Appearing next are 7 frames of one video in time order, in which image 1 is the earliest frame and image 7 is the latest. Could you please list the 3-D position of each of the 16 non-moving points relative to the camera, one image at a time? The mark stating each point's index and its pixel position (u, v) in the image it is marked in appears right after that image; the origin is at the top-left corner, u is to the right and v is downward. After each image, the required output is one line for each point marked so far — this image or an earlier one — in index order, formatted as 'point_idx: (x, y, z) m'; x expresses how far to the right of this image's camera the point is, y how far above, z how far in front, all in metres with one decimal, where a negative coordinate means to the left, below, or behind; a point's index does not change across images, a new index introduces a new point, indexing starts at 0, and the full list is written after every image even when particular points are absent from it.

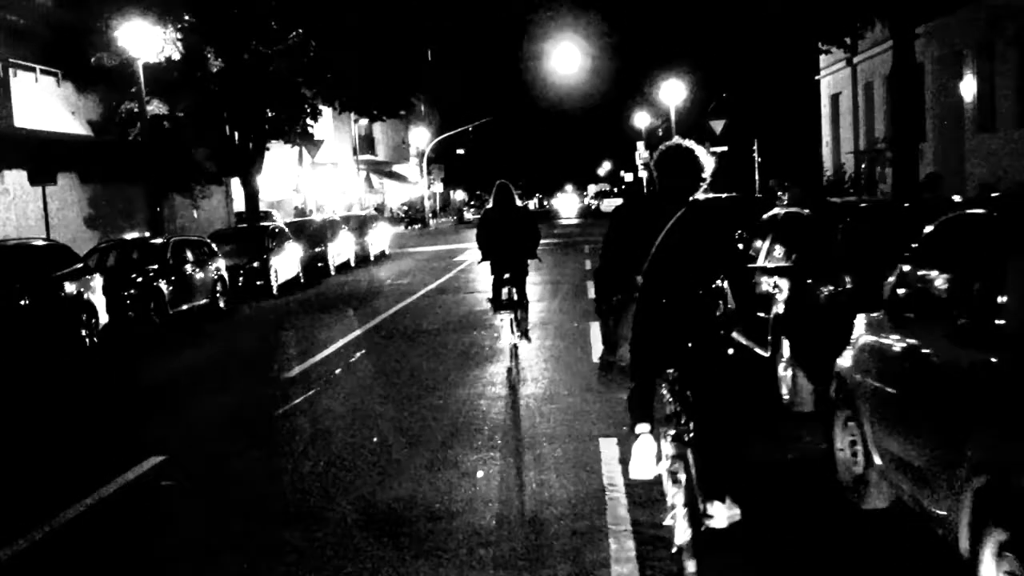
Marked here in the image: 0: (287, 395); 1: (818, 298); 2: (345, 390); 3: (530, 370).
0: (-2.4, -1.1, +11.8) m
1: (+2.1, -0.1, +7.5) m
2: (-1.7, -1.1, +11.3) m
3: (+0.2, -0.9, +11.6) m
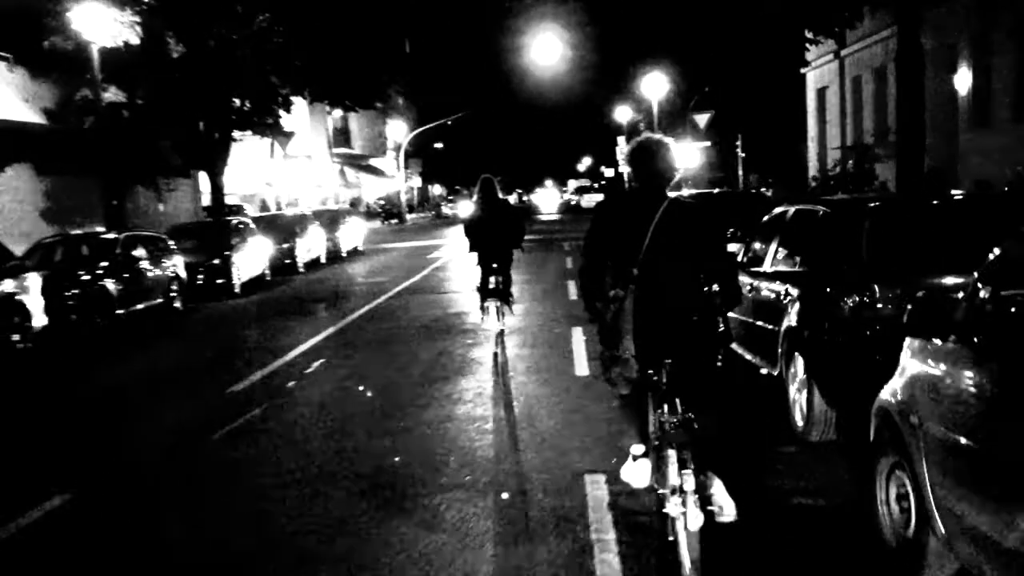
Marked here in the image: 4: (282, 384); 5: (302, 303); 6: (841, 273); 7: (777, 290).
0: (-2.6, -1.1, +10.7) m
1: (+1.9, -0.1, +6.4) m
2: (-2.0, -1.1, +10.2) m
3: (0.0, -0.9, +10.5) m
4: (-2.4, -1.0, +11.5) m
5: (-3.7, -0.3, +19.7) m
6: (+1.9, +0.1, +6.6) m
7: (+1.8, 0.0, +7.9) m
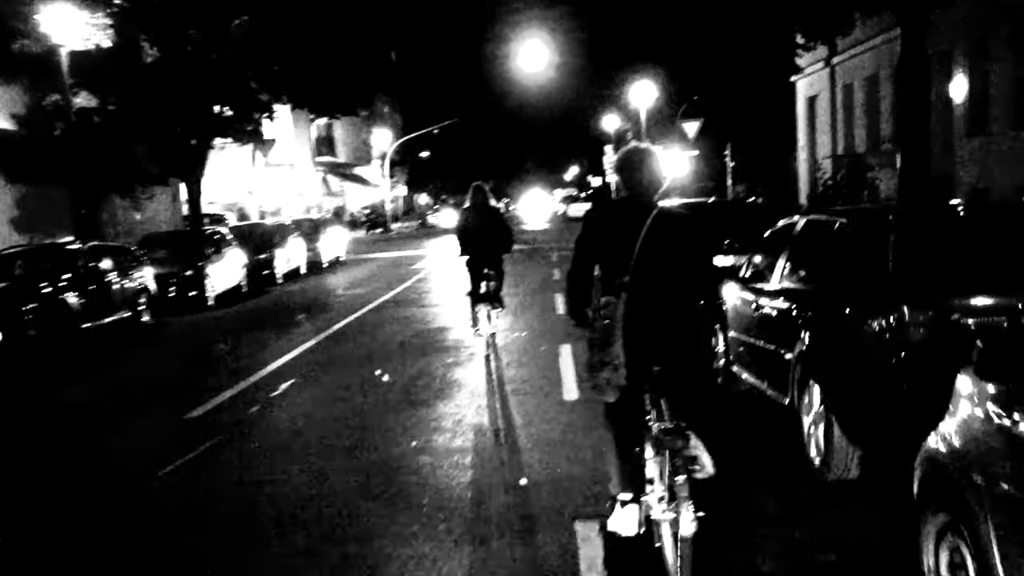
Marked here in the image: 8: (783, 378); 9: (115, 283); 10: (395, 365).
0: (-2.8, -1.3, +9.9) m
1: (+1.8, -0.2, +5.7) m
2: (-2.1, -1.2, +9.4) m
3: (-0.2, -1.1, +9.7) m
4: (-2.6, -1.2, +10.7) m
5: (-3.9, -0.5, +18.9) m
6: (+1.8, 0.0, +5.9) m
7: (+1.7, -0.1, +7.1) m
8: (+1.7, -0.6, +7.1) m
9: (-6.1, +0.1, +17.2) m
10: (-1.3, -0.9, +12.8) m
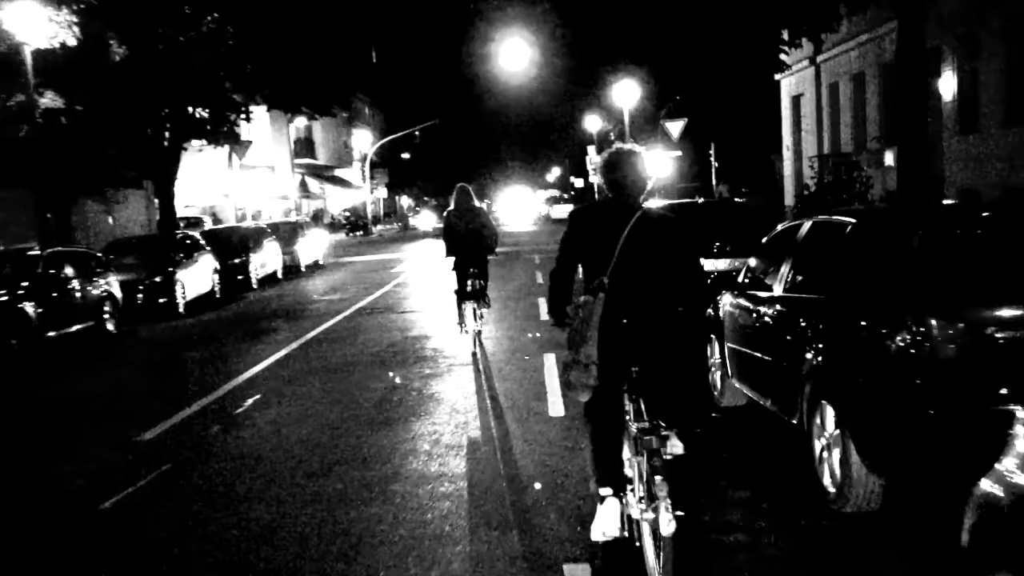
0: (-2.9, -1.3, +9.2) m
1: (+1.7, -0.3, +5.1) m
2: (-2.2, -1.3, +8.8) m
3: (-0.3, -1.1, +9.1) m
4: (-2.7, -1.2, +10.0) m
5: (-4.2, -0.6, +18.2) m
6: (+1.7, -0.1, +5.3) m
7: (+1.6, -0.2, +6.5) m
8: (+1.6, -0.6, +6.5) m
9: (-6.4, 0.0, +16.5) m
10: (-1.5, -1.0, +12.2) m
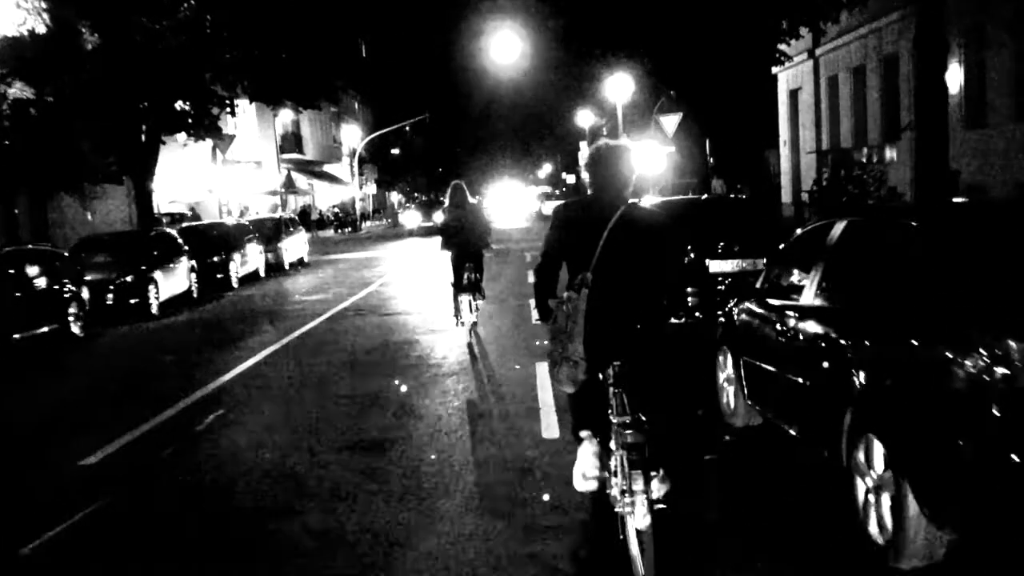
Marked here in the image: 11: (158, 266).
0: (-3.0, -1.4, +8.3) m
1: (+1.7, -0.3, +4.3) m
2: (-2.3, -1.3, +7.9) m
3: (-0.4, -1.2, +8.2) m
4: (-2.8, -1.3, +9.2) m
5: (-4.4, -0.6, +17.3) m
6: (+1.7, -0.1, +4.5) m
7: (+1.6, -0.2, +5.7) m
8: (+1.5, -0.7, +5.7) m
9: (-6.5, 0.0, +15.5) m
10: (-1.6, -1.0, +11.3) m
11: (-6.0, +0.4, +19.0) m
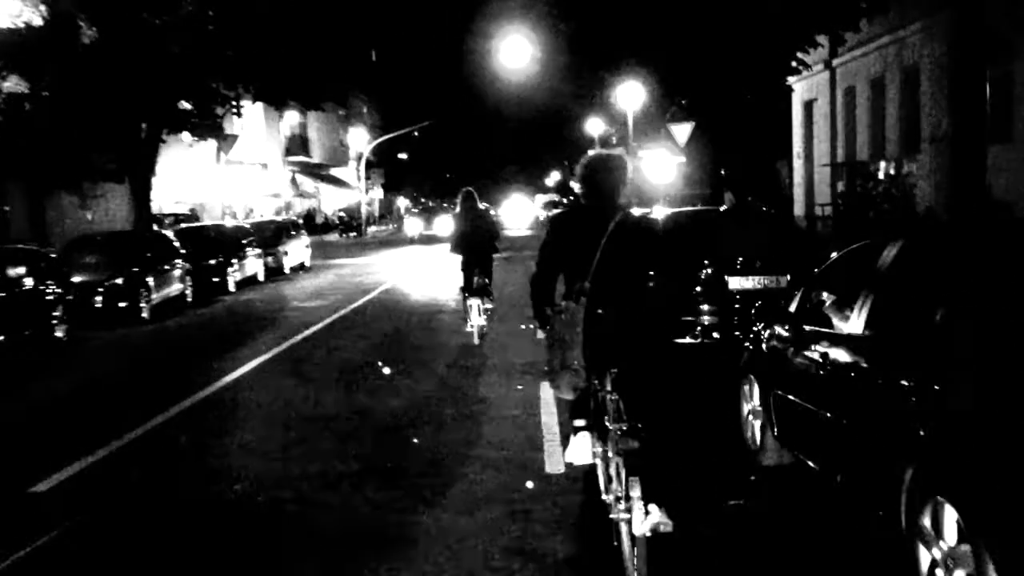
0: (-3.0, -1.4, +7.6) m
1: (+1.7, -0.4, +3.5) m
2: (-2.3, -1.4, +7.2) m
3: (-0.4, -1.3, +7.5) m
4: (-2.8, -1.3, +8.5) m
5: (-4.3, -0.7, +16.7) m
6: (+1.7, -0.2, +3.7) m
7: (+1.6, -0.3, +5.0) m
8: (+1.6, -0.8, +5.0) m
9: (-6.4, -0.1, +14.9) m
10: (-1.6, -1.1, +10.6) m
11: (-5.9, +0.3, +18.4) m
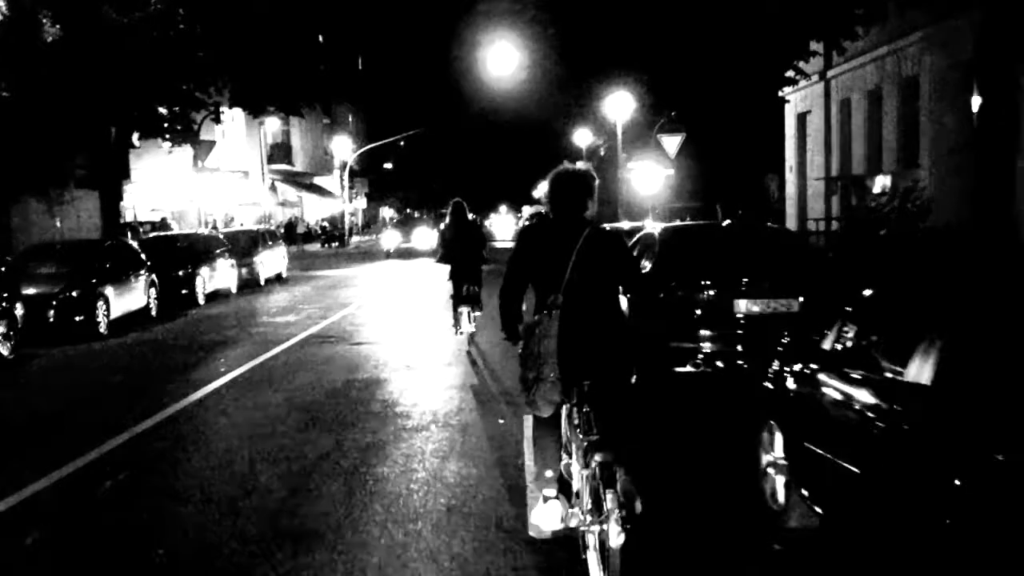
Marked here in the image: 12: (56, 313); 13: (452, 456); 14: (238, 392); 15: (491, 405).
0: (-3.1, -1.5, +6.6) m
1: (+1.6, -0.6, +2.5) m
2: (-2.4, -1.5, +6.1) m
3: (-0.5, -1.4, +6.5) m
4: (-3.0, -1.4, +7.4) m
5: (-4.5, -0.9, +15.6) m
6: (+1.6, -0.4, +2.7) m
7: (+1.5, -0.5, +4.0) m
8: (+1.5, -0.9, +4.0) m
9: (-6.6, -0.2, +13.8) m
10: (-1.8, -1.2, +9.5) m
11: (-6.1, +0.1, +17.3) m
12: (-6.5, -0.4, +16.3) m
13: (-0.6, -1.3, +8.7) m
14: (-2.9, -1.1, +11.9) m
15: (-0.2, -1.1, +10.9) m
